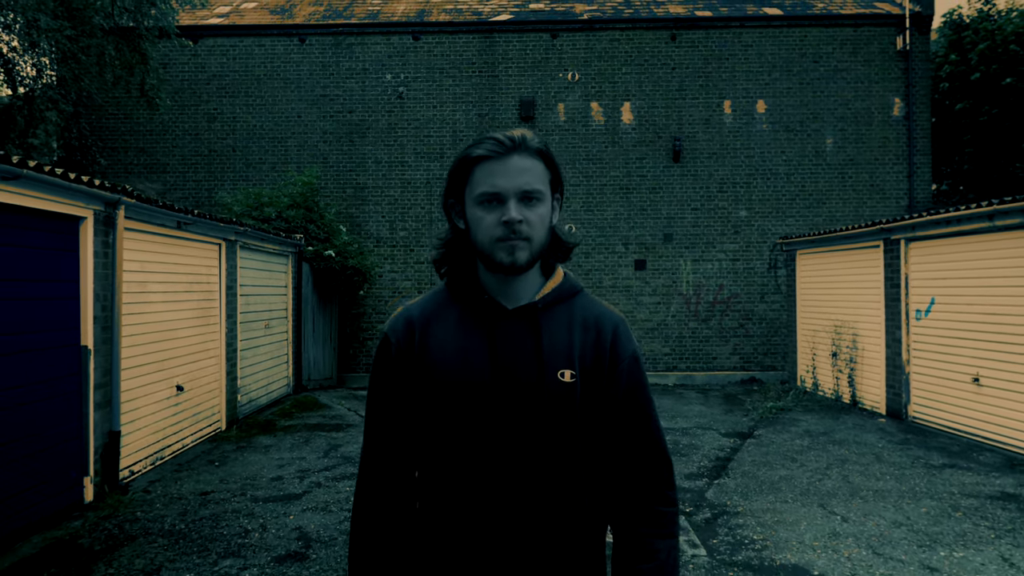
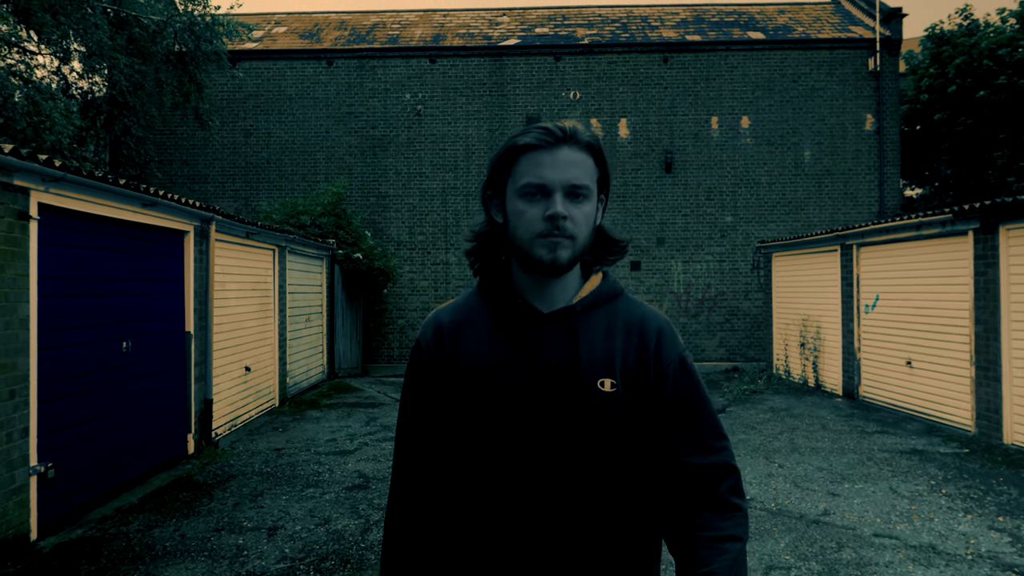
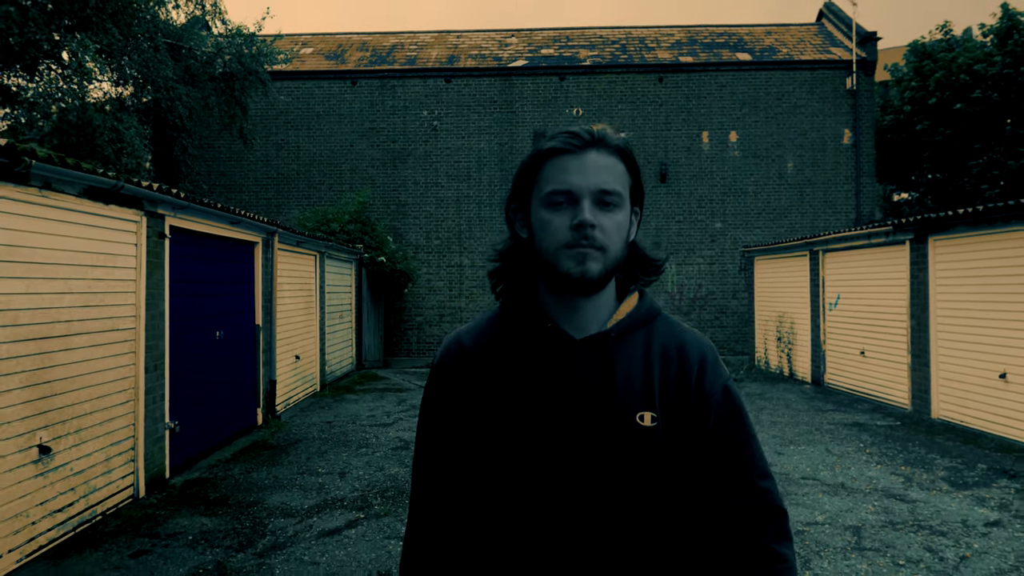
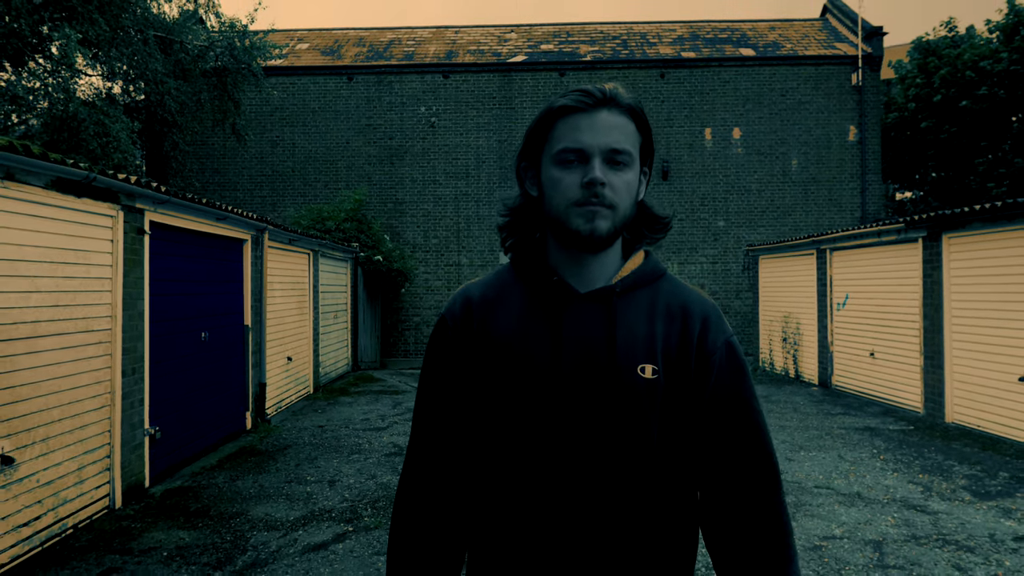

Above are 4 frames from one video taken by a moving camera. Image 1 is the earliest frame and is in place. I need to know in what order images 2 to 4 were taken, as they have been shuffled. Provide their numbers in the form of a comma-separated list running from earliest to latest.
2, 4, 3
